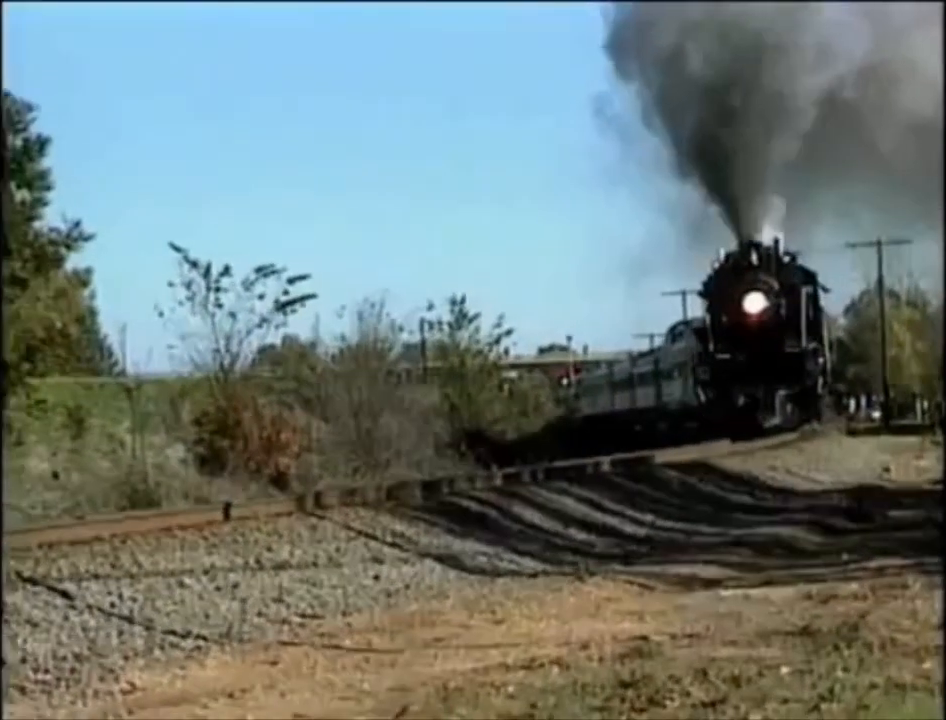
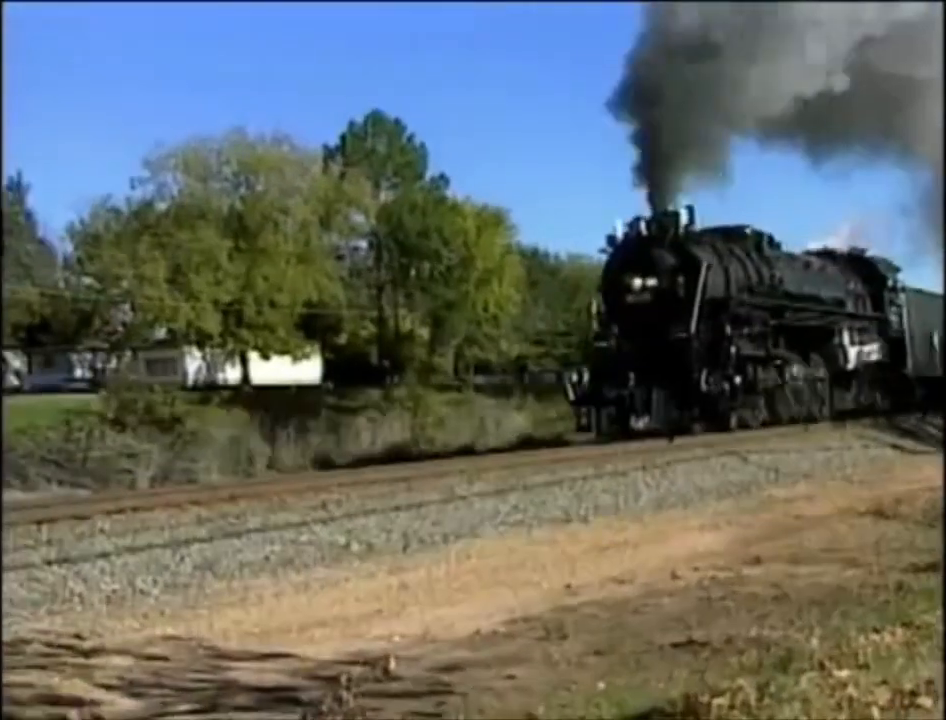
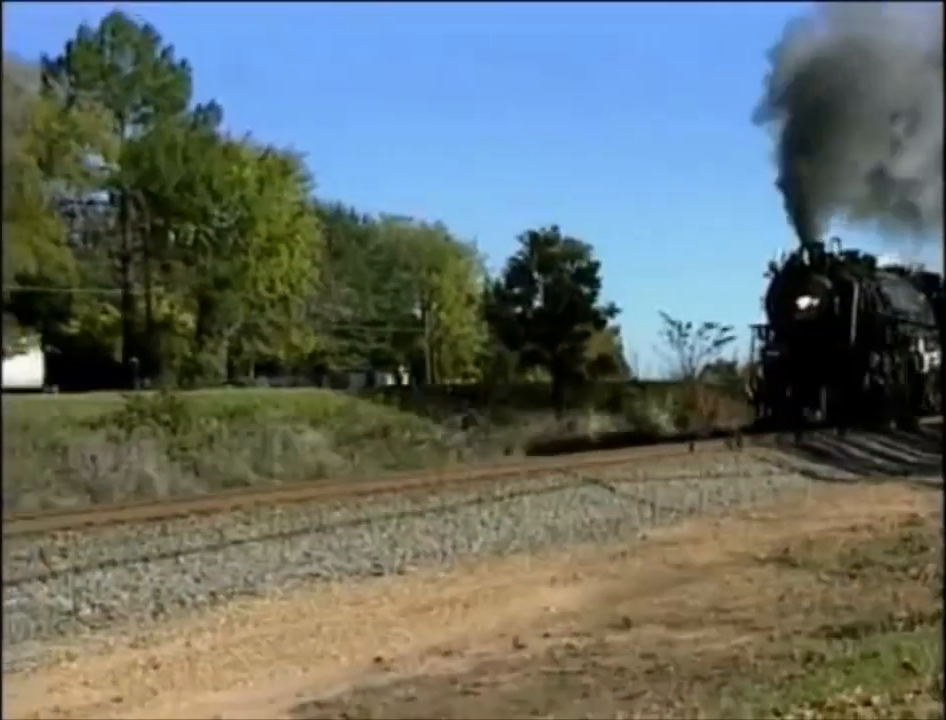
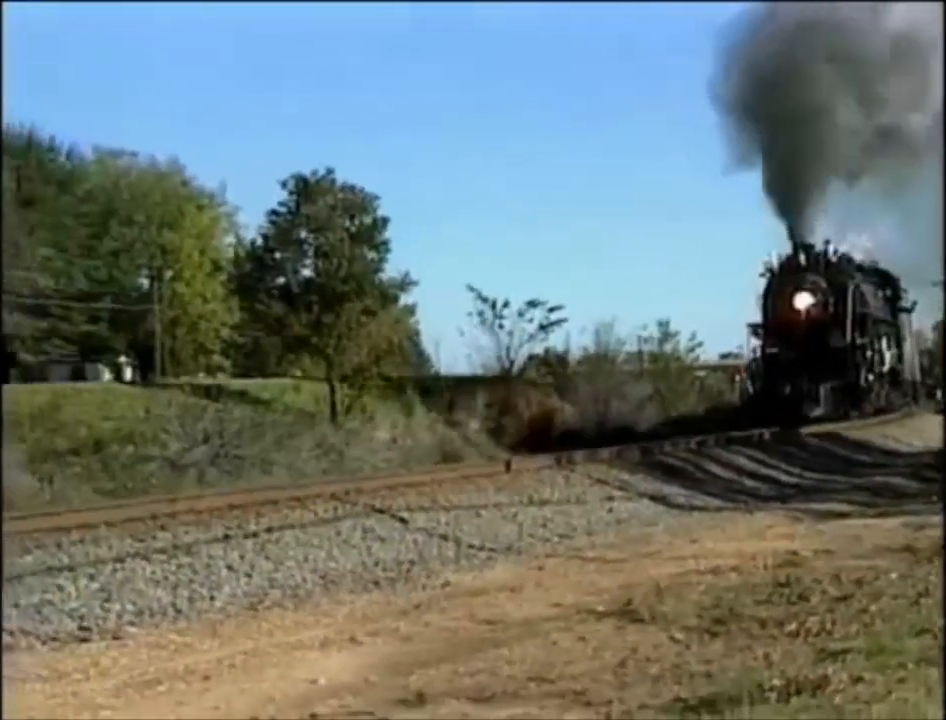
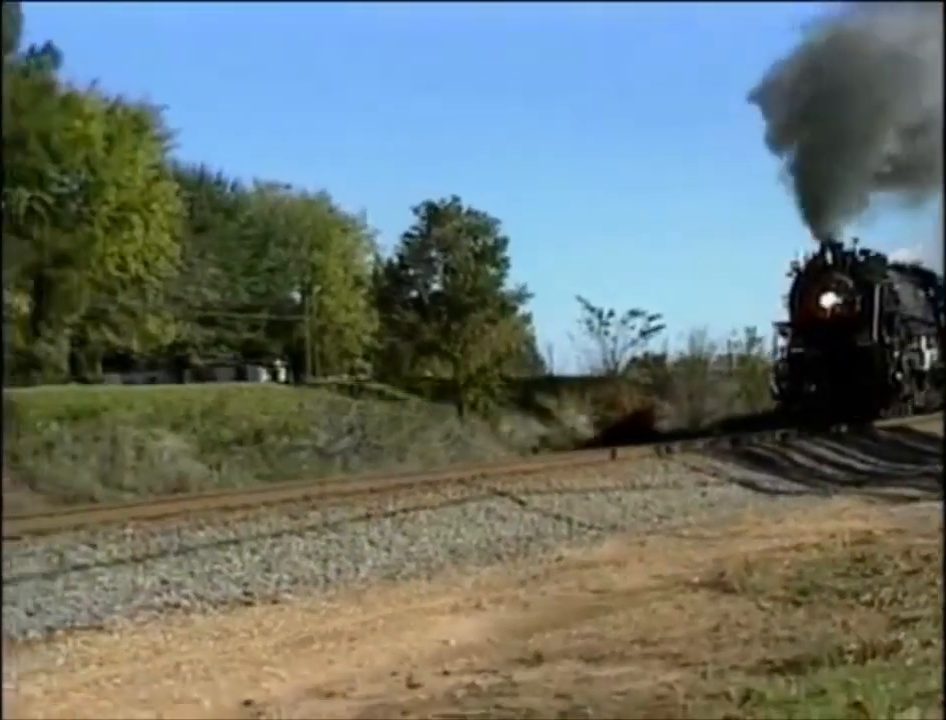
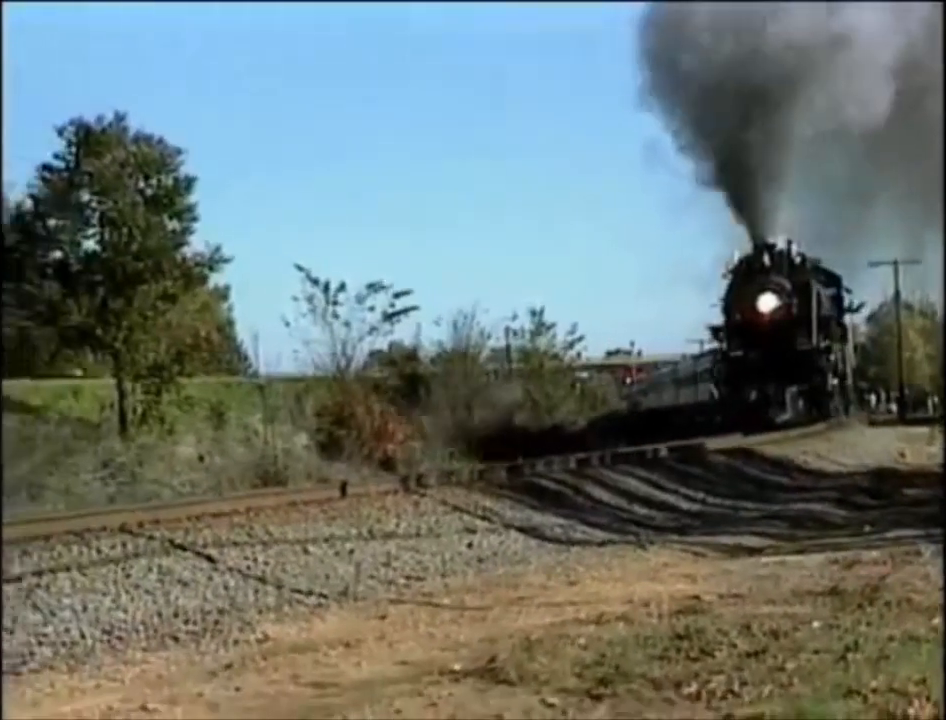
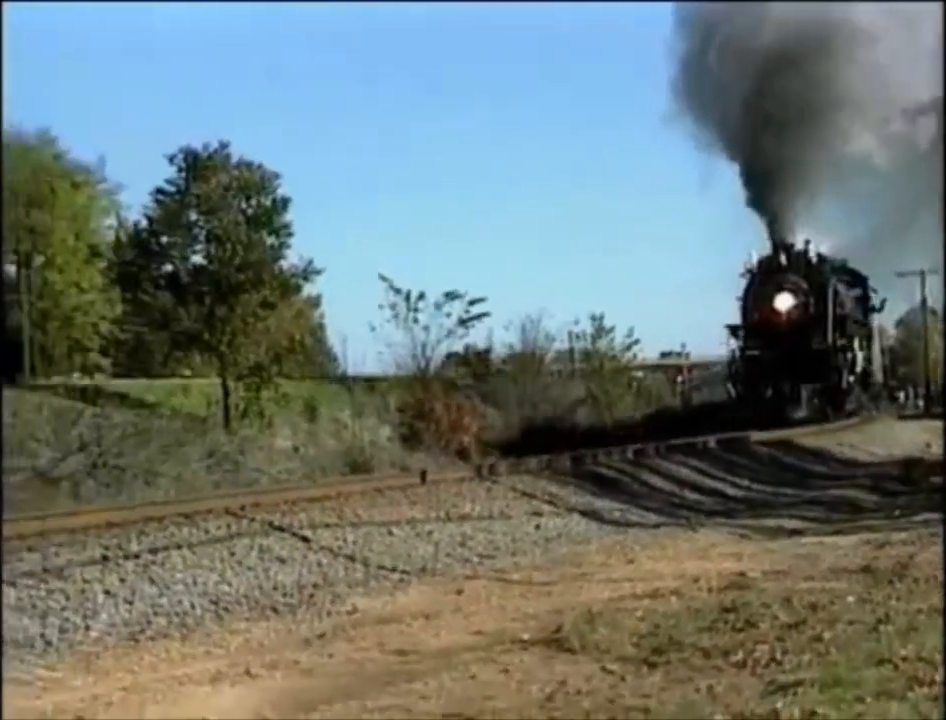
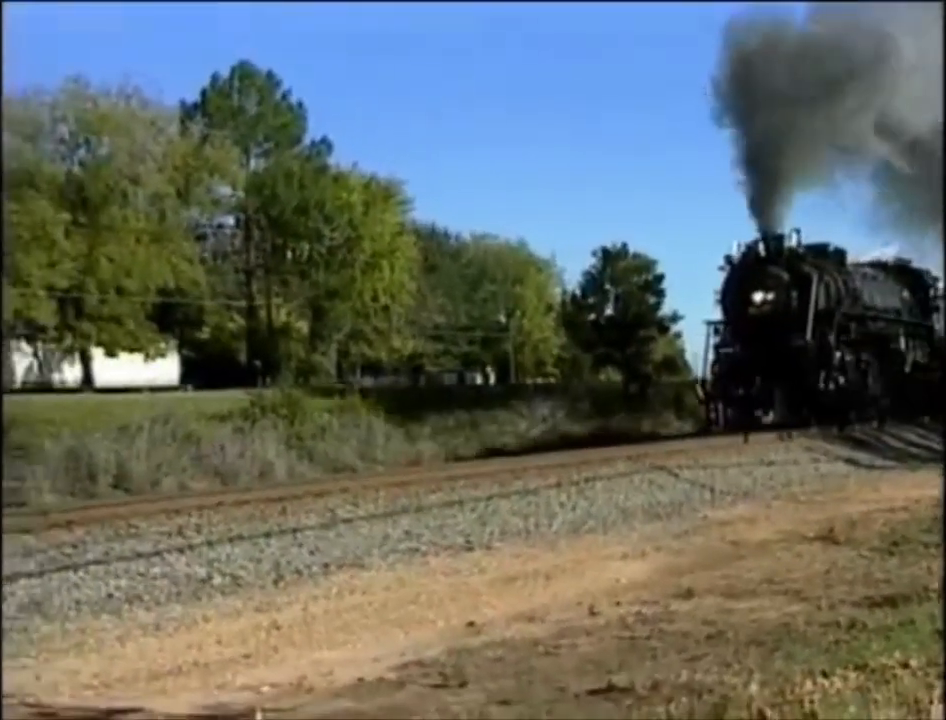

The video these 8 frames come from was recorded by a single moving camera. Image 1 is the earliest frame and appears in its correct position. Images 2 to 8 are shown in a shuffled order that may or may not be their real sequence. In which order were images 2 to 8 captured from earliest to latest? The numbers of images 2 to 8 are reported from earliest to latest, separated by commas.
6, 7, 4, 5, 3, 8, 2
